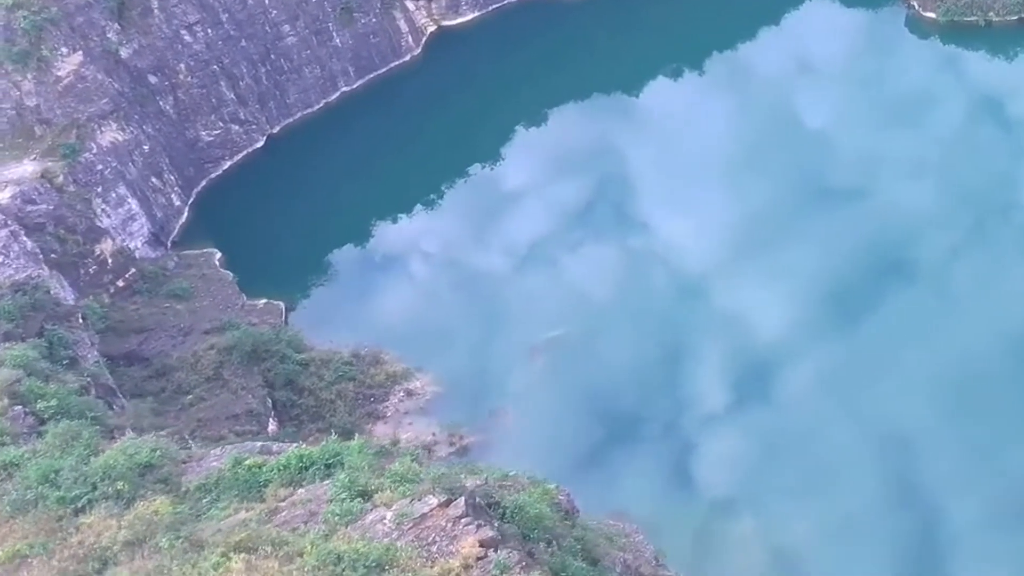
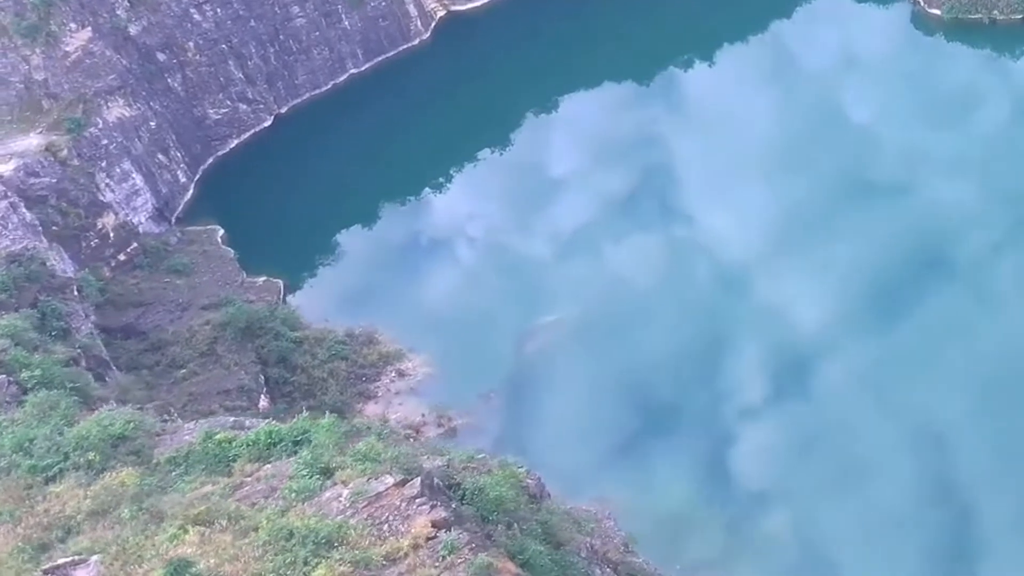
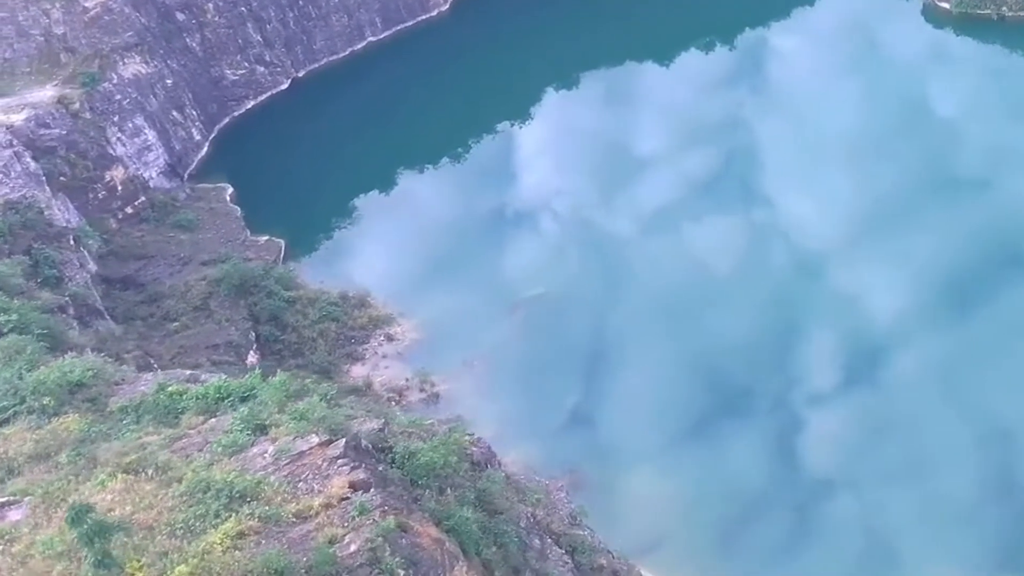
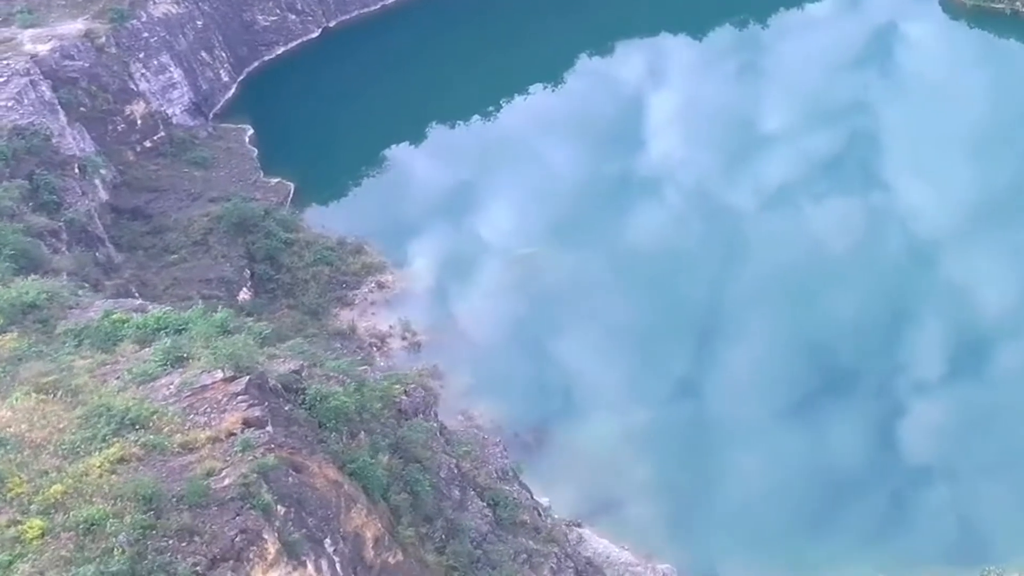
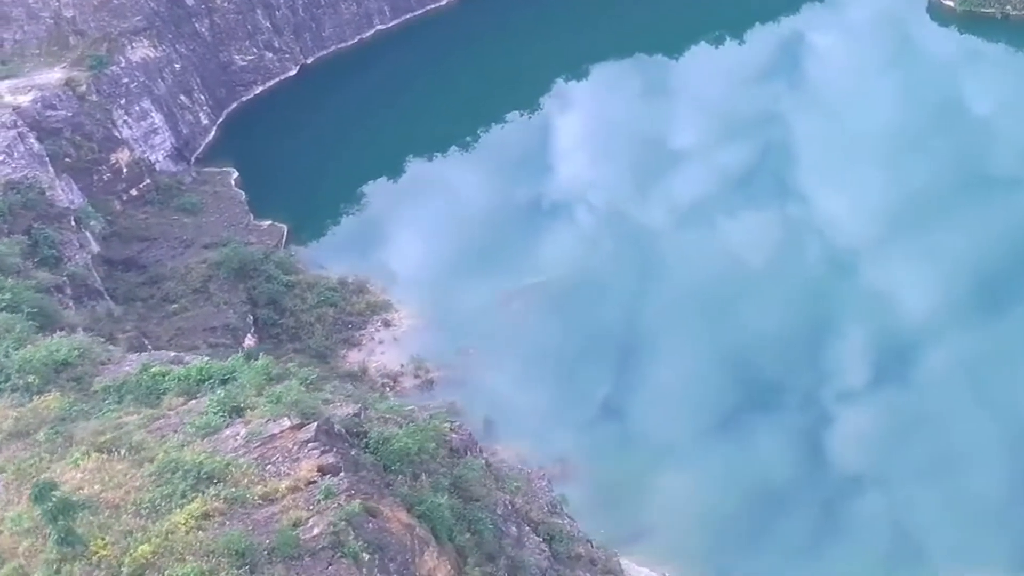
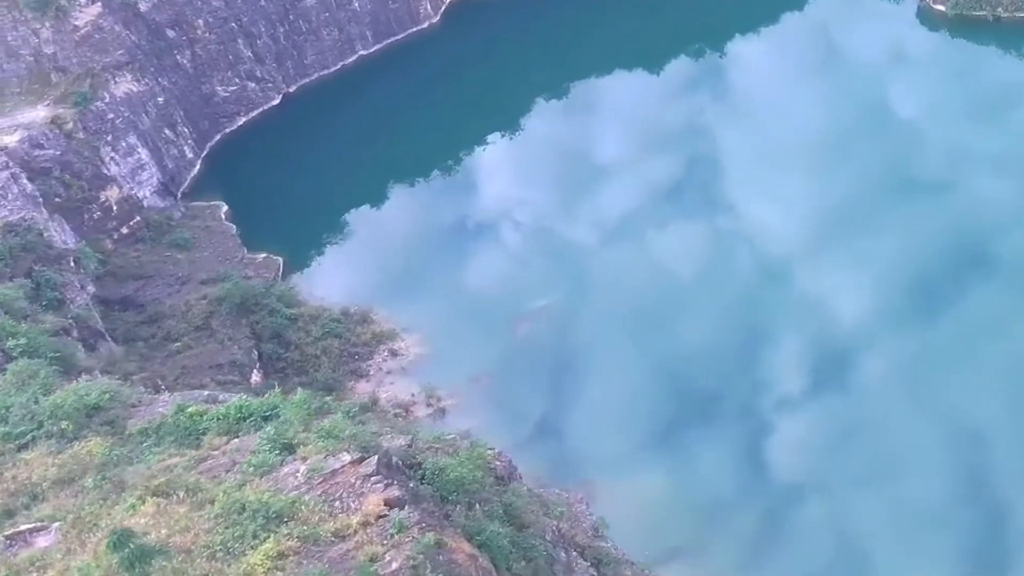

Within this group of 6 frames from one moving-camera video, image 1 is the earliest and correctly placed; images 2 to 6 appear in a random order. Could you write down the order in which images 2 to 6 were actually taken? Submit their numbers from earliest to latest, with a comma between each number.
2, 6, 3, 5, 4
